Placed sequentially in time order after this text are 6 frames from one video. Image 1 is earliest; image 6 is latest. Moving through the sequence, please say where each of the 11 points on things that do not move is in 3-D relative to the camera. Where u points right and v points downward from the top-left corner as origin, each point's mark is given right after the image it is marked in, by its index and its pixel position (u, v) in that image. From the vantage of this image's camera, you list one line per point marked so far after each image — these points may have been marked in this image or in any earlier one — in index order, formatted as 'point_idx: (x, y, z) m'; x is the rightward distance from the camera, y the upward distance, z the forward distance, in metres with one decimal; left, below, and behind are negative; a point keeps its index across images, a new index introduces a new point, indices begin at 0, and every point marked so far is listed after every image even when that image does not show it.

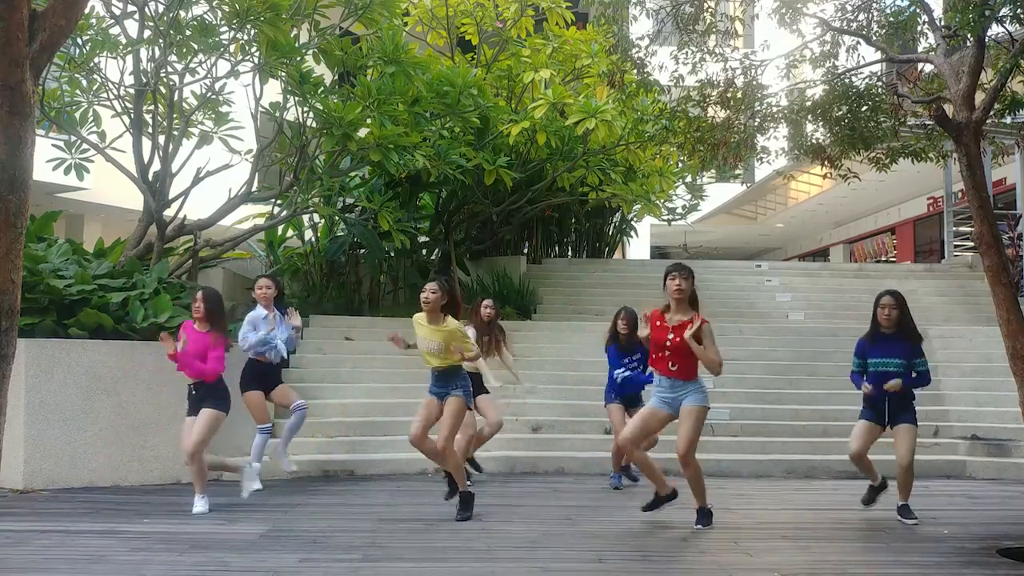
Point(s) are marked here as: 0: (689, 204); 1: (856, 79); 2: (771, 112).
0: (+3.3, +1.5, +14.3) m
1: (+3.5, +2.1, +9.4) m
2: (+2.7, +1.8, +9.6) m
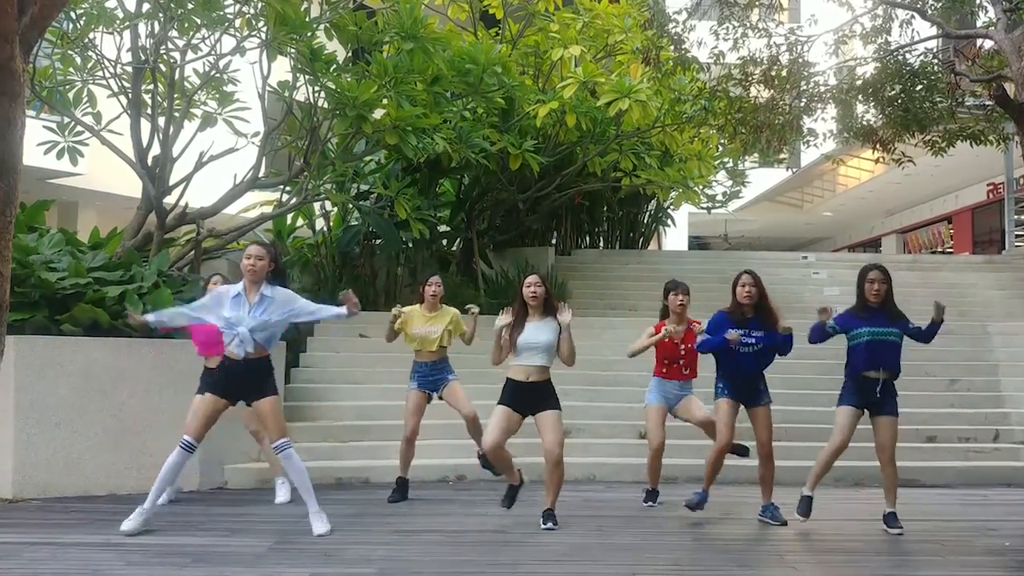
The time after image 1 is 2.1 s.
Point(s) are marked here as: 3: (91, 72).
0: (+3.6, +1.6, +13.6) m
1: (+3.8, +2.2, +8.7) m
2: (+2.9, +1.9, +8.9) m
3: (-4.2, +2.2, +9.2) m
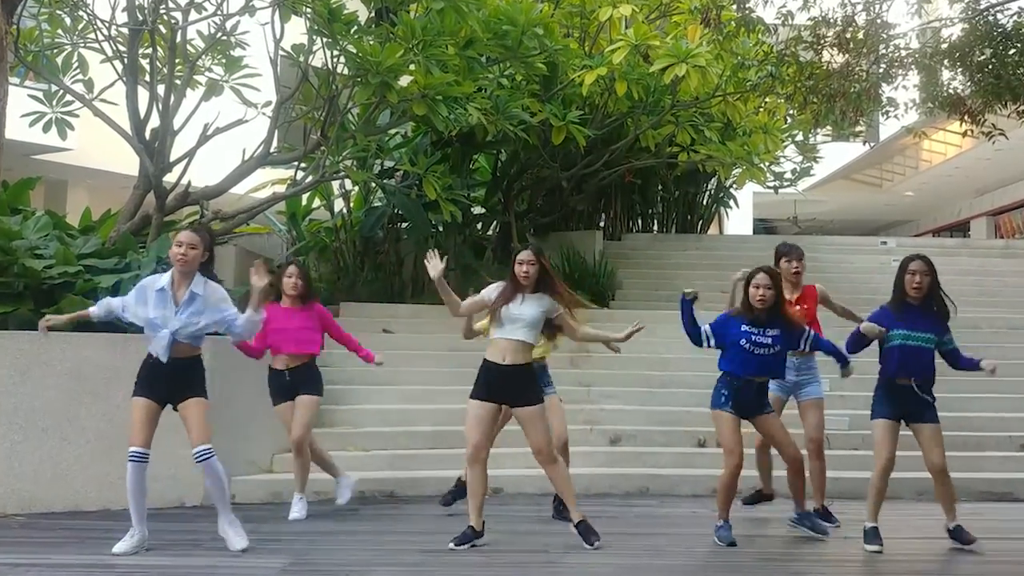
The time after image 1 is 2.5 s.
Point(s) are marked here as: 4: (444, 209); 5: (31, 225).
0: (+3.9, +1.6, +12.7) m
1: (+4.1, +2.3, +7.7) m
2: (+3.3, +2.0, +7.9) m
3: (-3.8, +2.2, +8.2) m
4: (-0.6, +0.7, +8.2) m
5: (-4.1, +0.5, +7.8) m
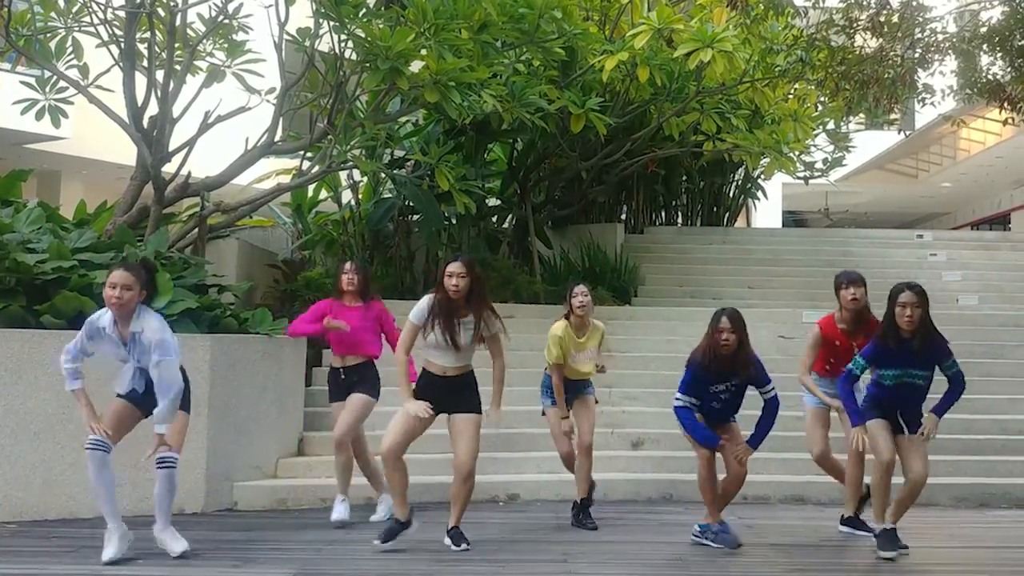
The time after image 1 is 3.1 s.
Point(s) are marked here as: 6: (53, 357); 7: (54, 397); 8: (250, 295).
0: (+4.1, +1.7, +12.3) m
1: (+4.3, +2.3, +7.4) m
2: (+3.4, +2.0, +7.5) m
3: (-3.7, +2.3, +7.8) m
4: (-0.5, +0.7, +7.9) m
5: (-3.9, +0.6, +7.4) m
6: (-3.1, -0.5, +6.2) m
7: (-3.1, -0.7, +6.2) m
8: (-2.6, -0.1, +9.3) m
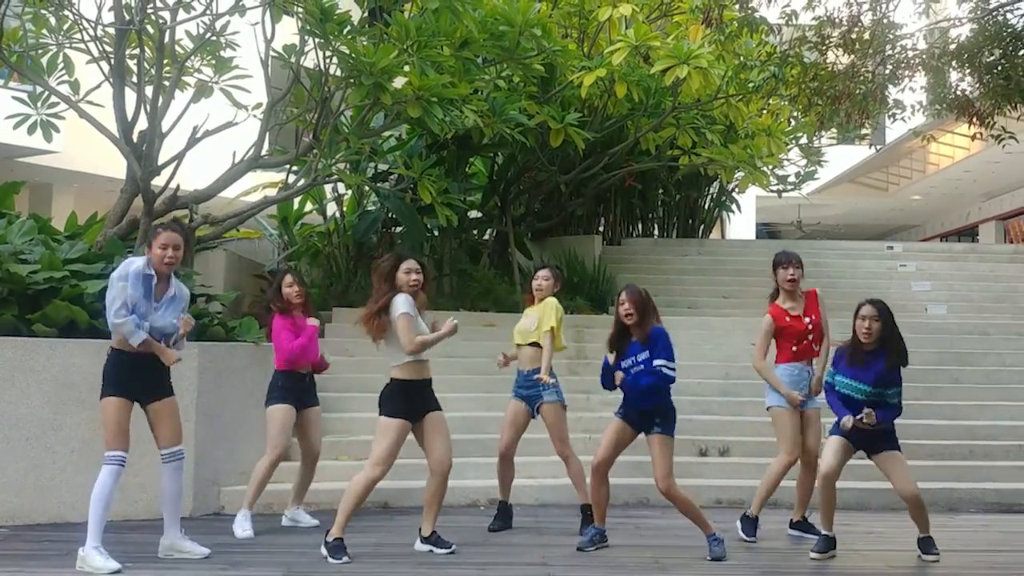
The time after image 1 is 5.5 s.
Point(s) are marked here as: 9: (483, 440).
0: (+3.9, +1.6, +12.5) m
1: (+4.1, +2.2, +7.6) m
2: (+3.3, +1.9, +7.7) m
3: (-3.8, +2.2, +8.0) m
4: (-0.6, +0.7, +8.1) m
5: (-4.1, +0.5, +7.6) m
6: (-3.2, -0.5, +6.4) m
7: (-3.2, -0.8, +6.4) m
8: (-2.8, -0.2, +9.5) m
9: (-0.3, -1.3, +7.9) m
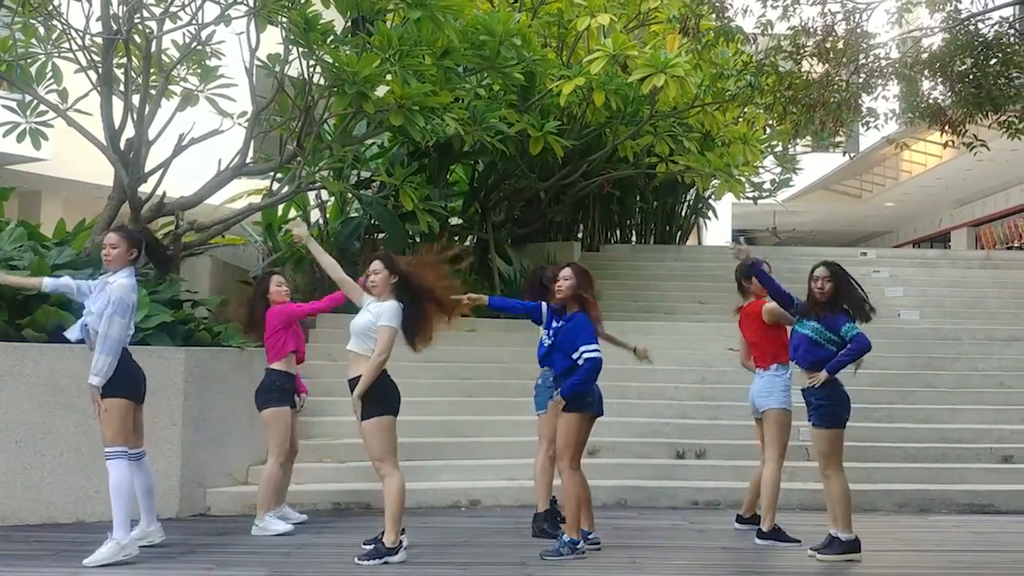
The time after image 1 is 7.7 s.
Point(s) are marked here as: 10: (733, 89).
0: (+3.7, +1.5, +12.6) m
1: (+3.9, +2.2, +7.7) m
2: (+3.1, +1.9, +7.8) m
3: (-4.0, +2.2, +8.2) m
4: (-0.8, +0.6, +8.2) m
5: (-4.2, +0.4, +7.8) m
6: (-3.4, -0.6, +6.5) m
7: (-3.4, -0.9, +6.5) m
8: (-3.0, -0.2, +9.6) m
9: (-0.4, -1.3, +8.1) m
10: (+2.2, +2.0, +9.2) m
